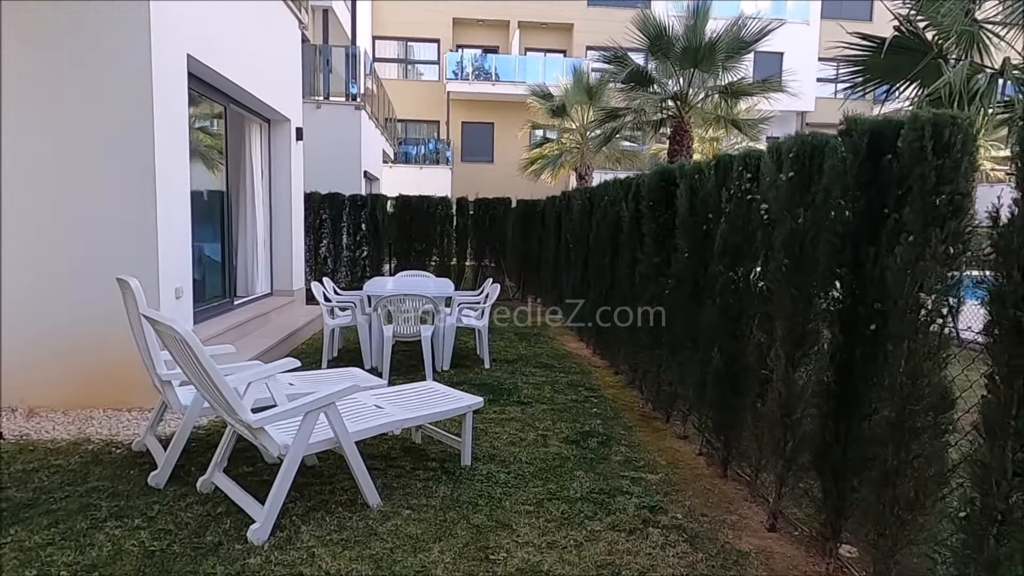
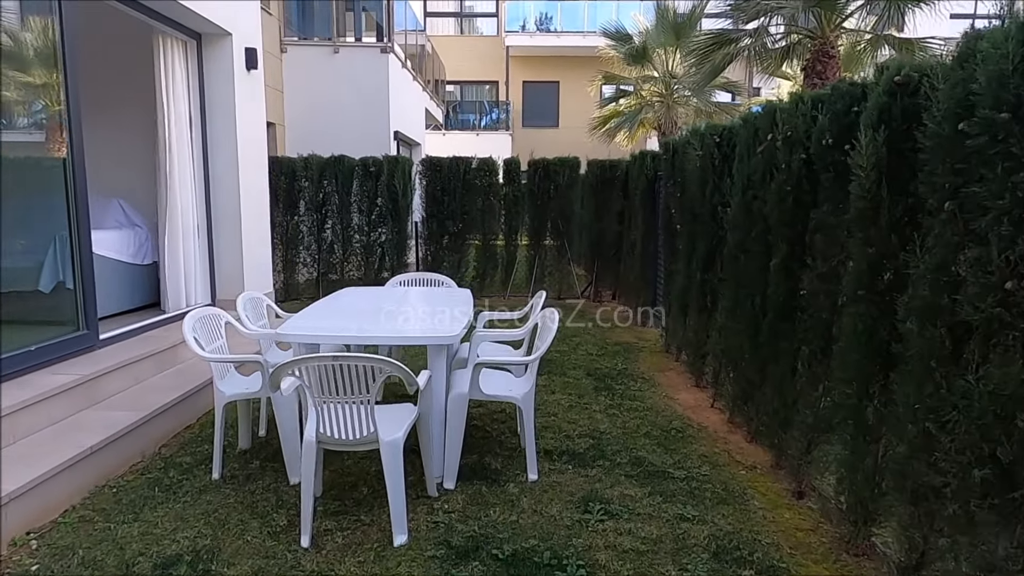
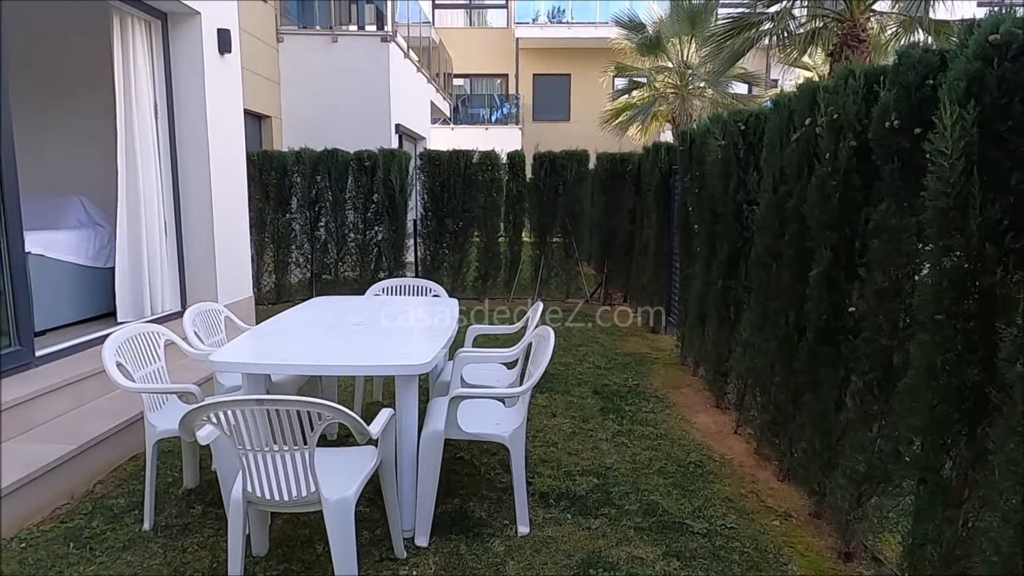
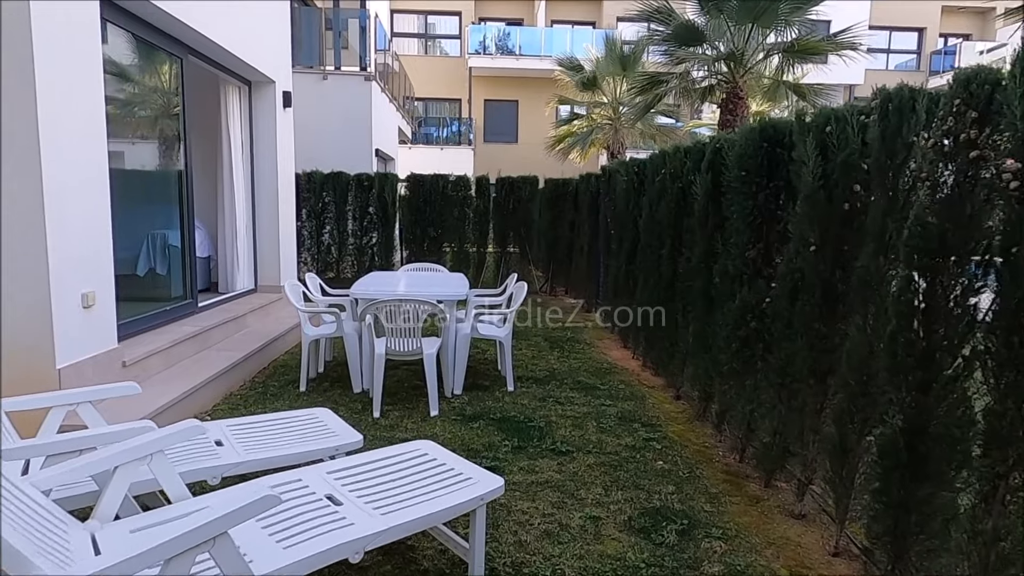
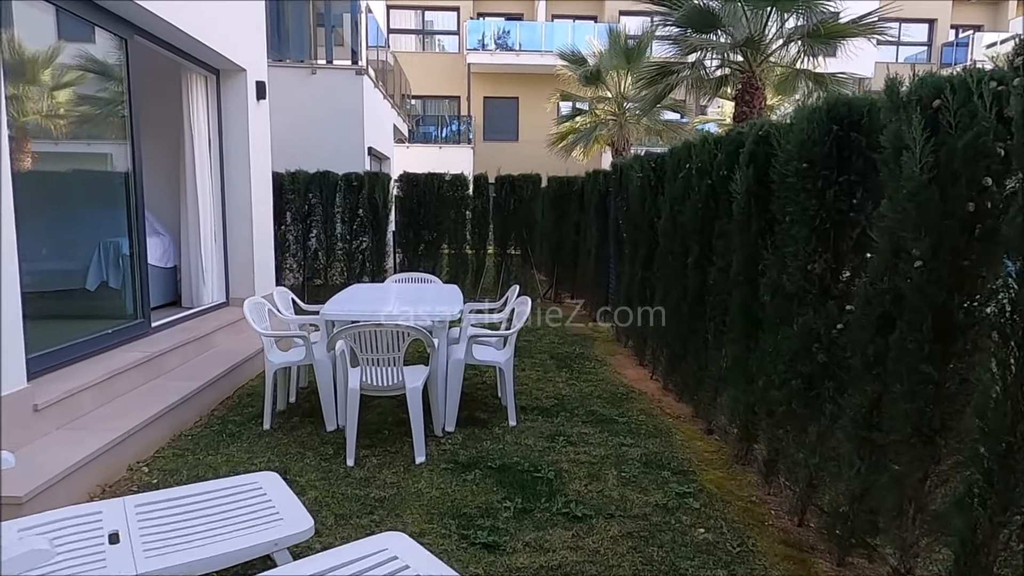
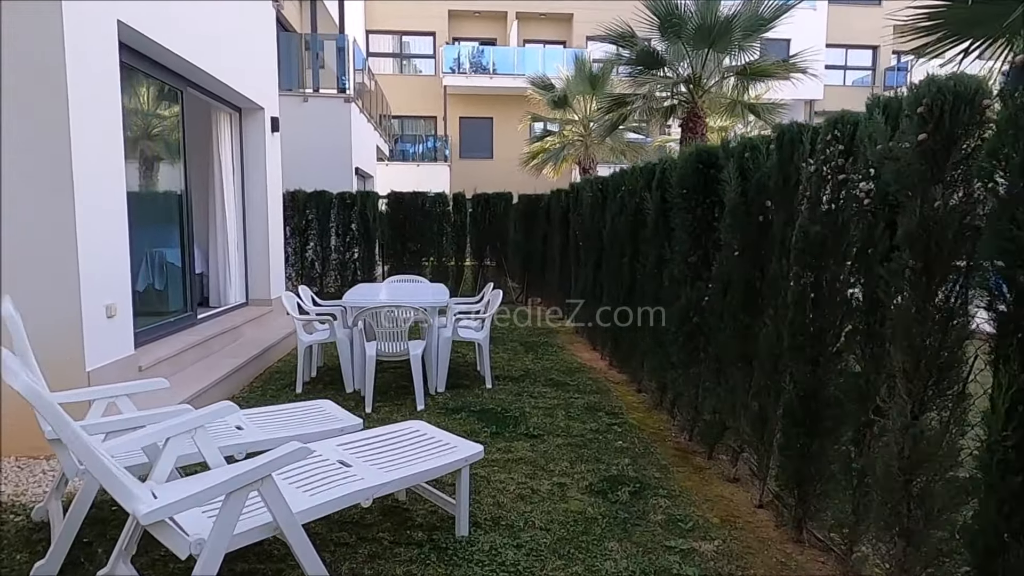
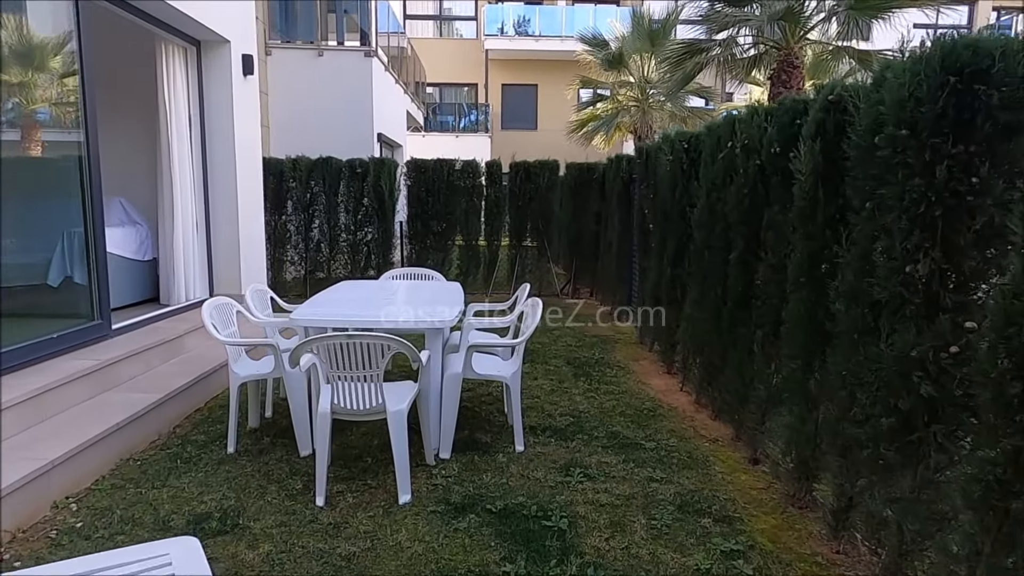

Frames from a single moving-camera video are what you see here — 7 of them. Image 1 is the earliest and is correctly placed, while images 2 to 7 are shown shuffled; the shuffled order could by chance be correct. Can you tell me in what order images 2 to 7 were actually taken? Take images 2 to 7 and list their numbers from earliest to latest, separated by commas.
6, 4, 5, 7, 2, 3
